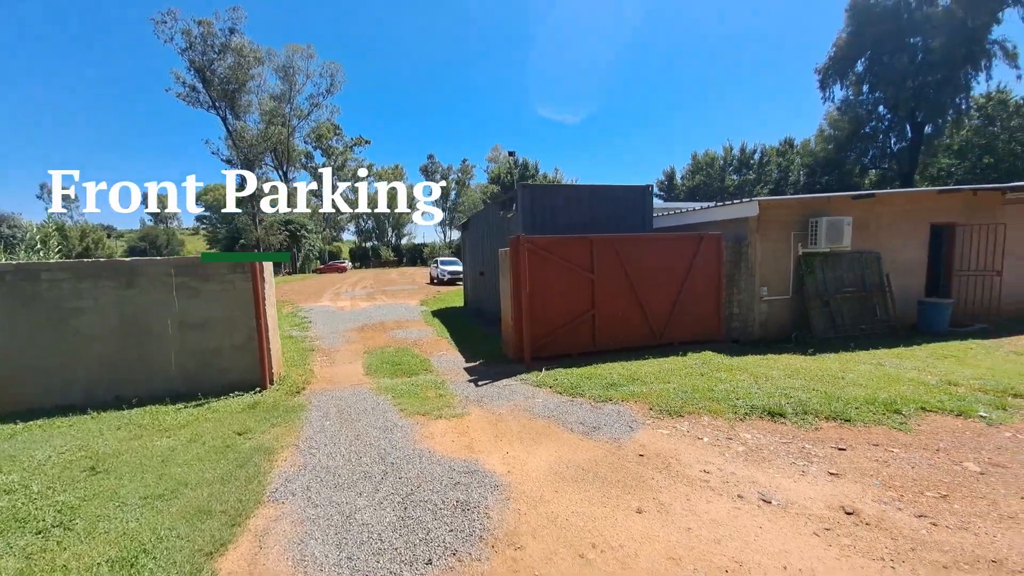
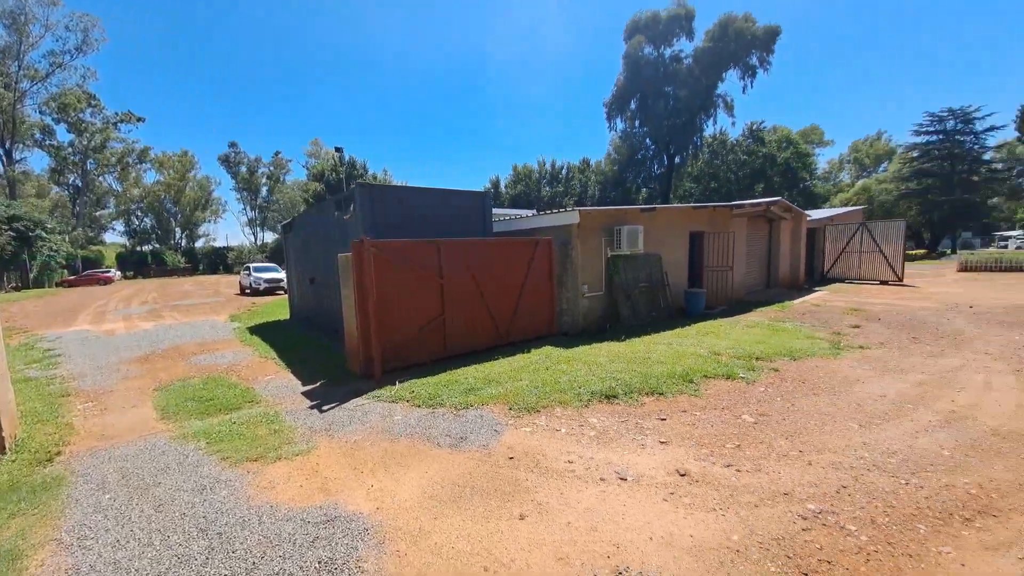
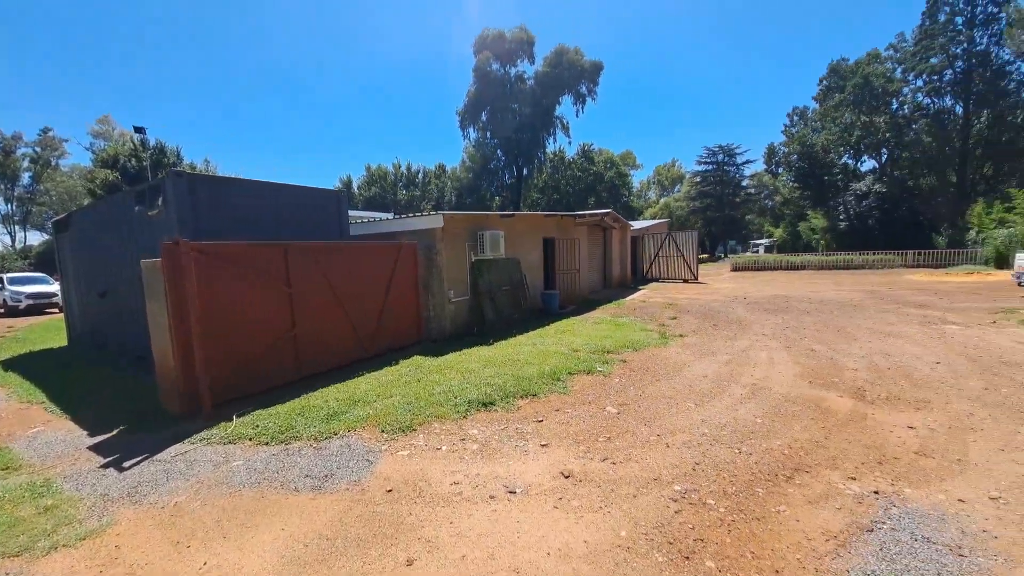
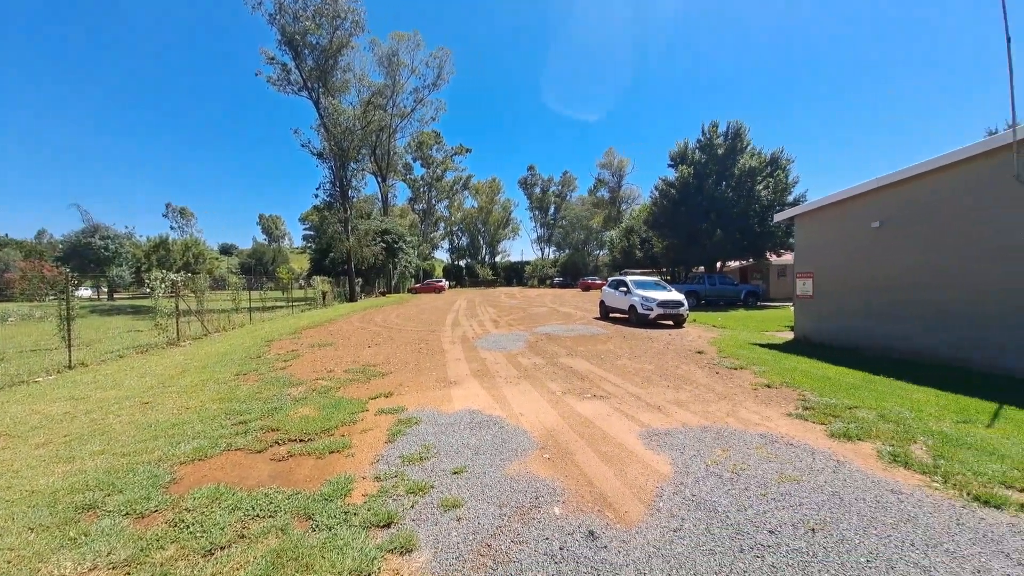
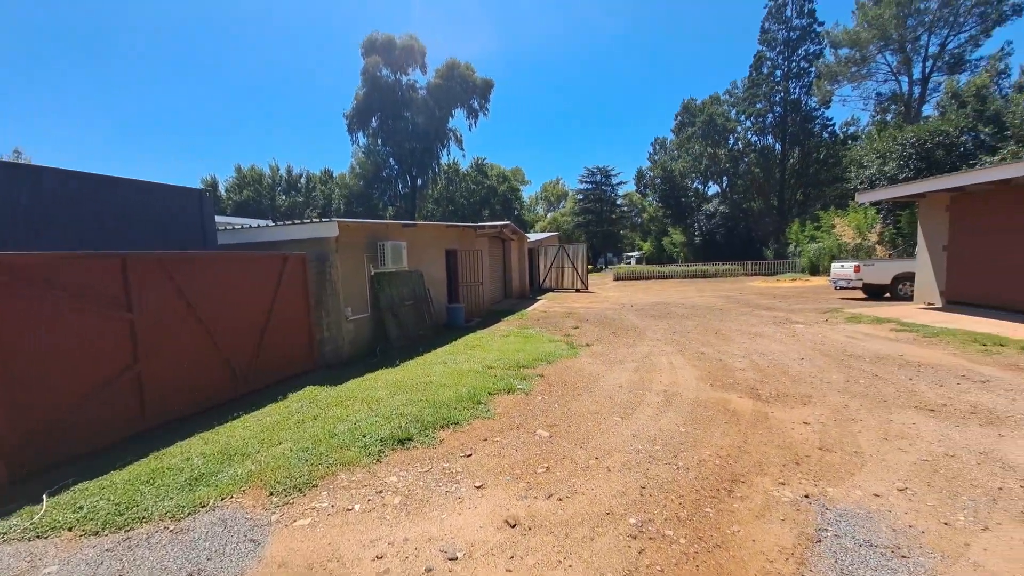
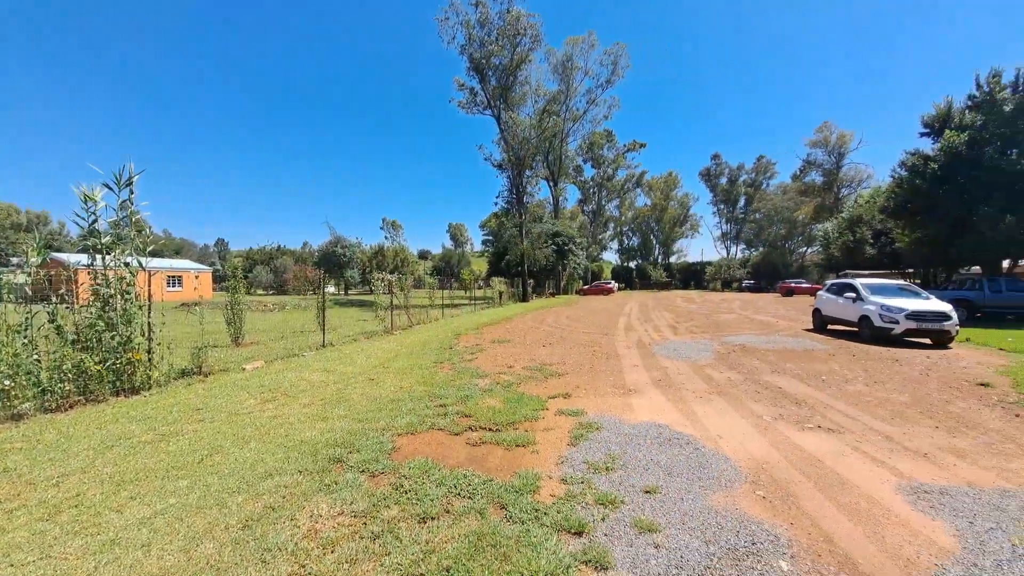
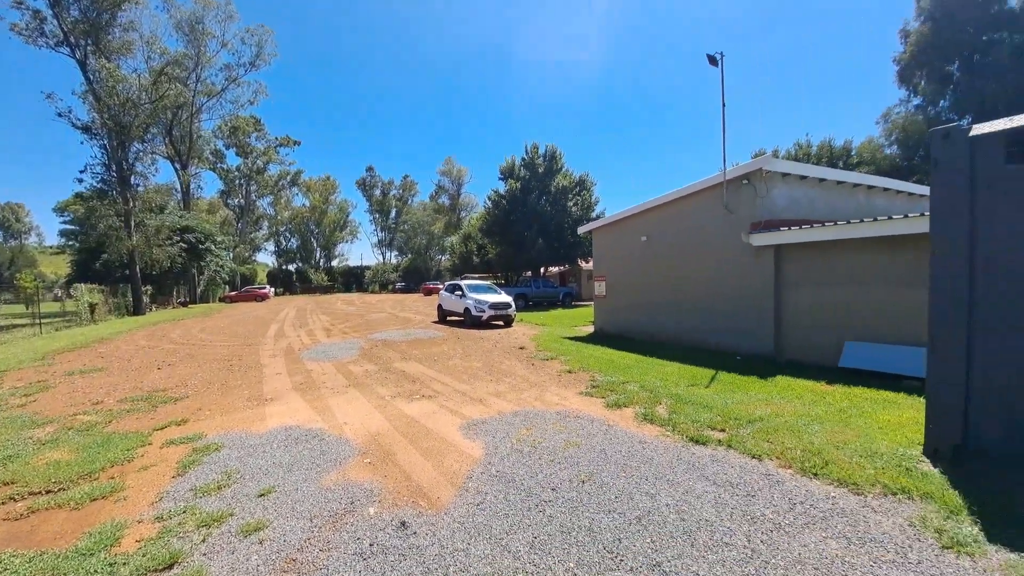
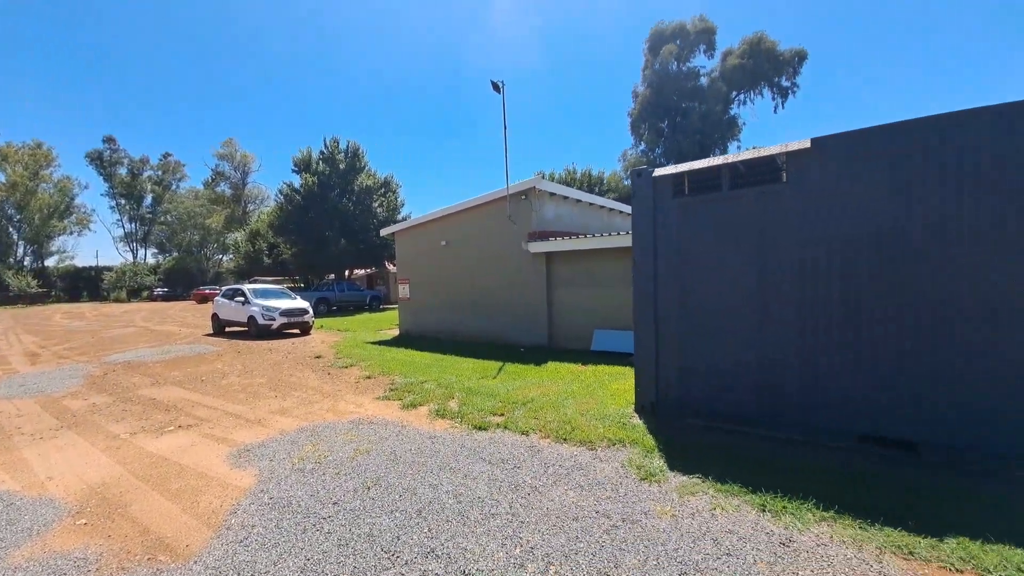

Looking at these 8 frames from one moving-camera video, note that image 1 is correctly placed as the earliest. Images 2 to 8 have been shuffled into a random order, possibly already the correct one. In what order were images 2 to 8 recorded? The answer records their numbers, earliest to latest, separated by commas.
2, 3, 5, 6, 4, 7, 8
